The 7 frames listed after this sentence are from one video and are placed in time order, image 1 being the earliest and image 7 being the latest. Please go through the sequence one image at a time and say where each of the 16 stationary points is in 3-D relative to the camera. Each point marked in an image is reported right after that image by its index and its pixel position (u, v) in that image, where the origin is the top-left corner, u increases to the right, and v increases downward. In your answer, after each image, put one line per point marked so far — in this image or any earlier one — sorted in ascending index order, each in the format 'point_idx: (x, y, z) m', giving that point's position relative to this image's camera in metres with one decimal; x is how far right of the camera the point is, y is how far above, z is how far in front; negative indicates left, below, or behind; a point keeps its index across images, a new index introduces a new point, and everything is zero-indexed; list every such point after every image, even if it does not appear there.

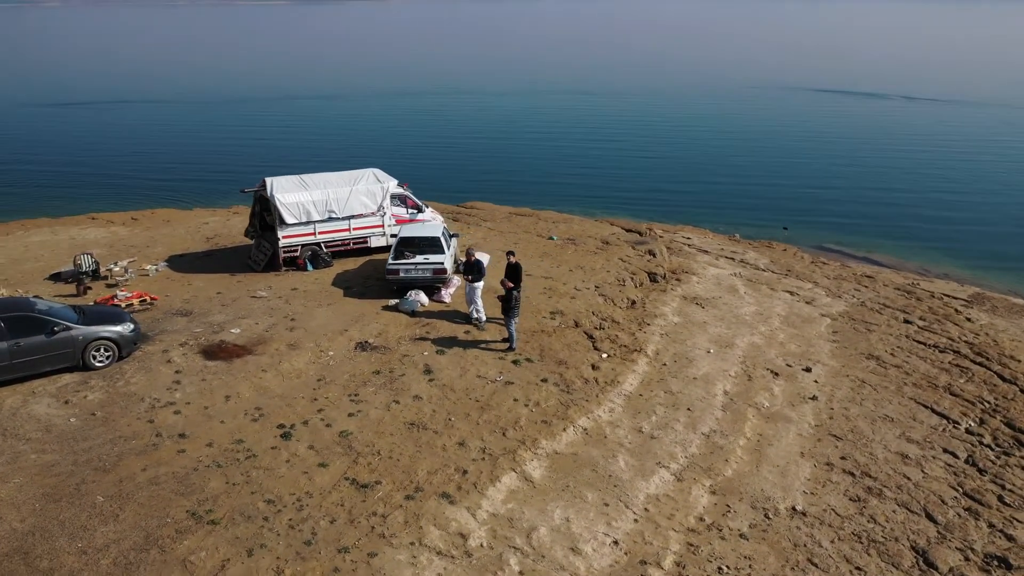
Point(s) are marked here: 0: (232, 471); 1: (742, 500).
0: (-3.4, -2.2, +10.0) m
1: (+2.9, -2.7, +10.4) m
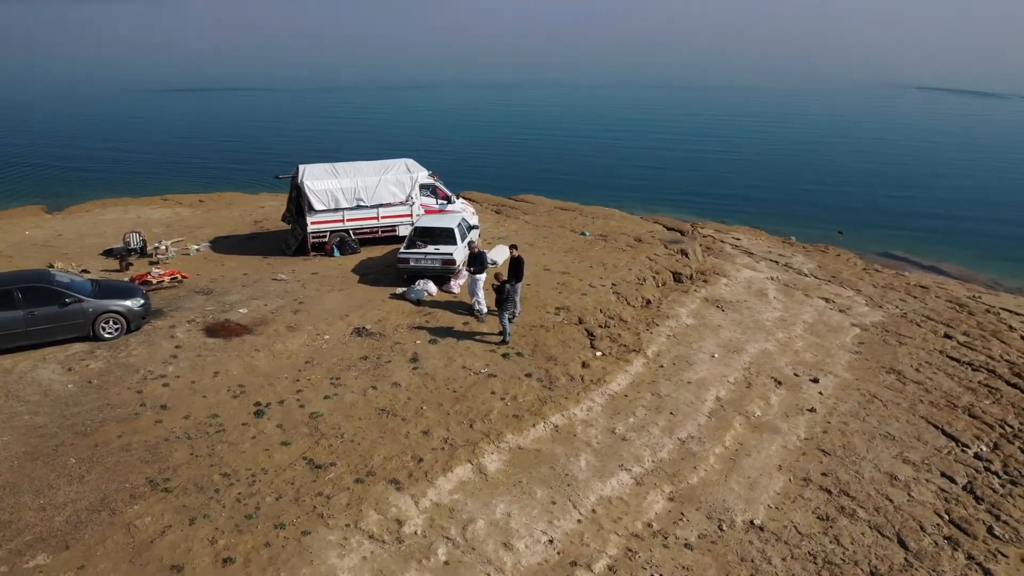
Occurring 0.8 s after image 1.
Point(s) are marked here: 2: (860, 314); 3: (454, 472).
0: (-4.0, -2.0, +10.5) m
1: (+2.3, -2.7, +10.1) m
2: (+7.3, -0.6, +17.3) m
3: (-0.7, -2.3, +10.3) m
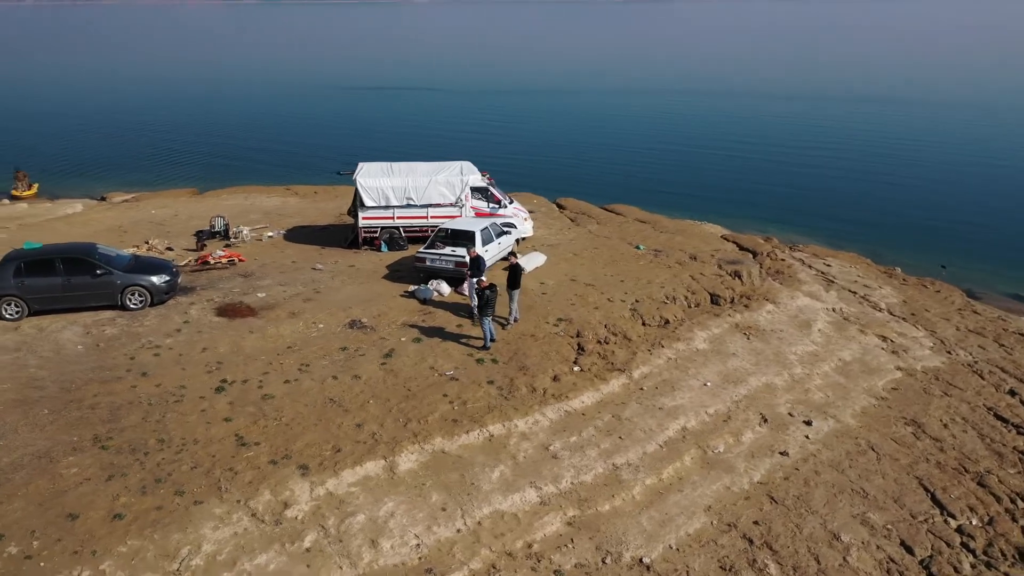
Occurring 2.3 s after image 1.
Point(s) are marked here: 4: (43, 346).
0: (-5.0, -1.7, +11.6) m
1: (+0.9, -3.0, +9.8) m
2: (+7.6, -1.3, +15.6) m
3: (-1.9, -2.3, +10.6) m
4: (-7.5, -0.9, +13.1) m
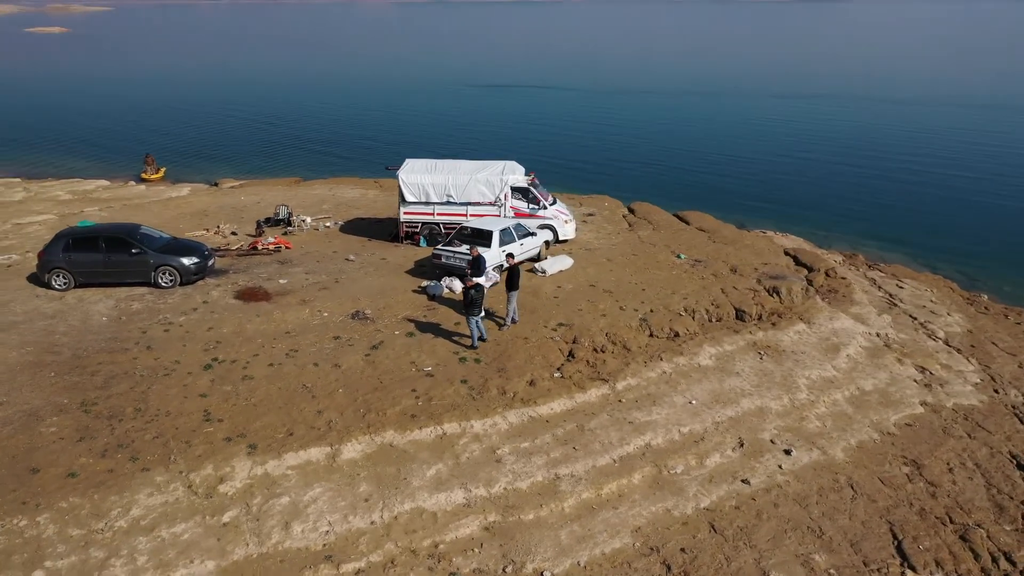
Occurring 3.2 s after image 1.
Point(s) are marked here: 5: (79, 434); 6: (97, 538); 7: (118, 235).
0: (-5.6, -1.4, +12.5) m
1: (-0.1, -3.0, +9.7) m
2: (+7.6, -1.8, +14.2) m
3: (-2.8, -2.2, +11.0) m
4: (-7.7, -0.5, +14.4) m
5: (-5.9, -2.0, +11.2) m
6: (-4.7, -2.8, +9.3) m
7: (-7.5, +1.0, +15.6) m
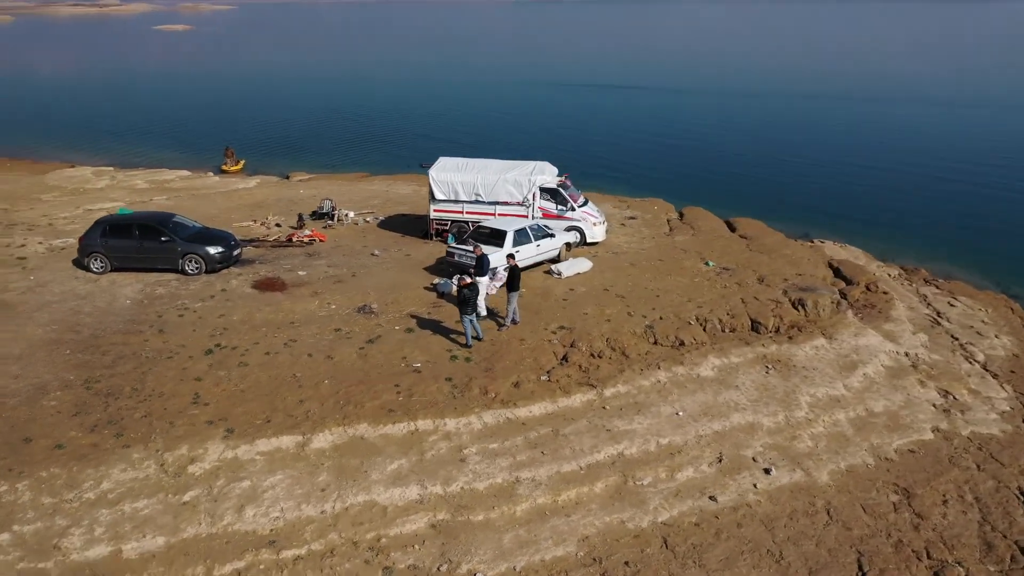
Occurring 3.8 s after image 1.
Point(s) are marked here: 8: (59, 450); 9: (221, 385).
0: (-5.9, -1.2, +13.2) m
1: (-0.8, -3.0, +9.7) m
2: (+7.4, -2.1, +13.3) m
3: (-3.2, -2.1, +11.4) m
4: (-7.6, -0.2, +15.3) m
5: (-6.3, -1.7, +11.9) m
6: (-5.4, -2.6, +9.9) m
7: (-7.2, +1.3, +16.4) m
8: (-6.0, -2.2, +10.9) m
9: (-4.4, -1.5, +12.6) m
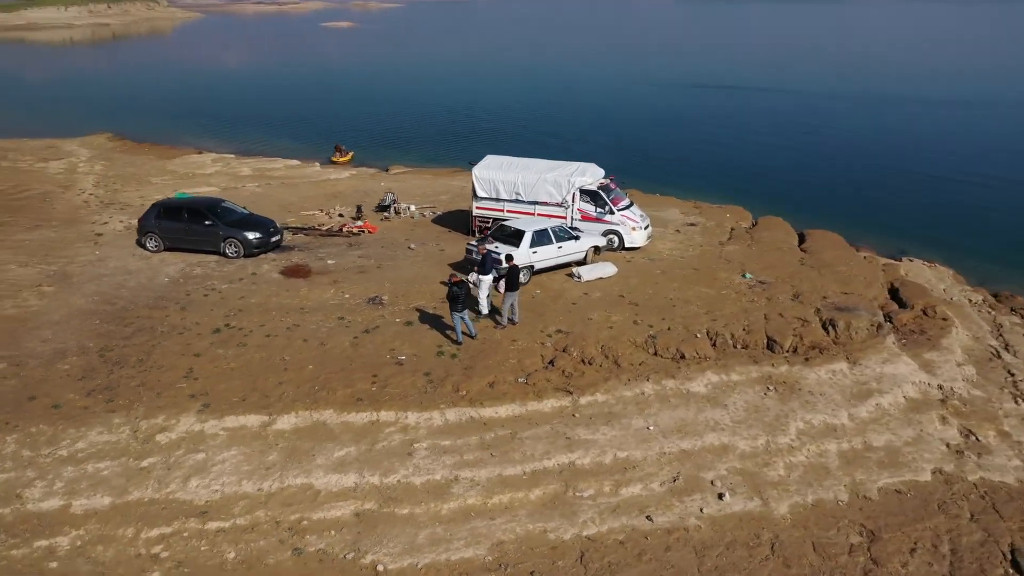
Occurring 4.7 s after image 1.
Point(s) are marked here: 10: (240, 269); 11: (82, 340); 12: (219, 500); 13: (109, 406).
0: (-6.1, -0.8, +14.2) m
1: (-1.9, -3.0, +9.9) m
2: (+6.9, -2.6, +12.0) m
3: (-3.9, -1.9, +12.0) m
4: (-7.4, +0.3, +16.6) m
5: (-6.8, -1.4, +13.0) m
6: (-6.3, -2.3, +10.9) m
7: (-6.7, +1.7, +17.6) m
8: (-6.7, -1.8, +12.0) m
9: (-4.8, -1.2, +13.4) m
10: (-5.6, +0.4, +16.9) m
11: (-7.3, -0.9, +14.0) m
12: (-3.7, -2.7, +10.4) m
13: (-5.9, -1.7, +12.2) m
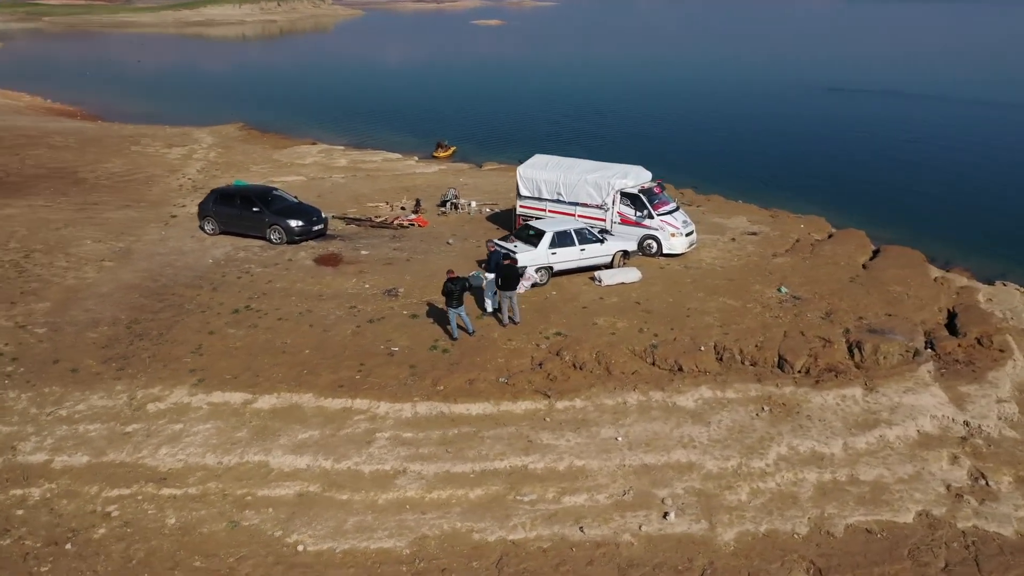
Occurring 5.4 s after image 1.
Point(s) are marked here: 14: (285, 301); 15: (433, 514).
0: (-6.1, -0.5, +15.2) m
1: (-2.7, -2.8, +10.3) m
2: (+6.2, -3.0, +10.9) m
3: (-4.3, -1.6, +12.7) m
4: (-6.9, +0.7, +17.8) m
5: (-7.0, -0.9, +14.1) m
6: (-6.9, -1.9, +12.0) m
7: (-5.9, +2.1, +18.7) m
8: (-7.1, -1.4, +13.2) m
9: (-5.0, -0.9, +14.2) m
10: (-5.0, +0.7, +17.8) m
11: (-7.3, -0.4, +15.2) m
12: (-4.4, -2.4, +11.0) m
13: (-6.3, -1.4, +13.2) m
14: (-4.3, -0.2, +15.7) m
15: (-0.9, -2.8, +10.3) m
